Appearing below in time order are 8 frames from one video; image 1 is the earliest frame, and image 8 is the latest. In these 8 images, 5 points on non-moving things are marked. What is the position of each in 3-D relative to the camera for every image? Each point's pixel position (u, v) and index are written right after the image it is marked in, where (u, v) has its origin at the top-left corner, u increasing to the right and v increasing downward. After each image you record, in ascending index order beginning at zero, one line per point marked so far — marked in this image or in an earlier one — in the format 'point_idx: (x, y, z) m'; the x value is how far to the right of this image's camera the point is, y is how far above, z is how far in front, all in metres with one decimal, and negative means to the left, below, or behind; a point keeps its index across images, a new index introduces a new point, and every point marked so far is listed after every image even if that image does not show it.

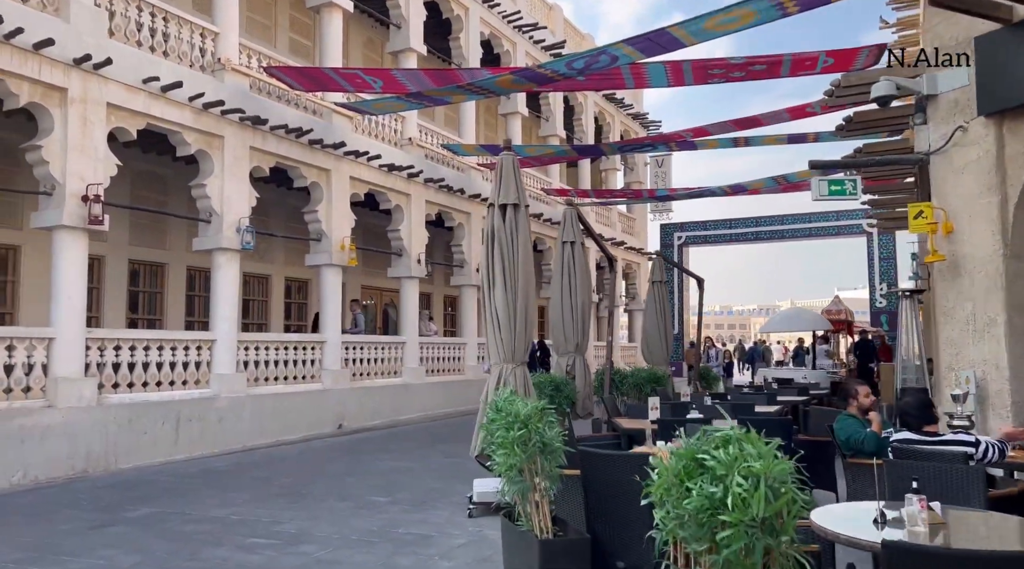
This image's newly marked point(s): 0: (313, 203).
0: (-3.1, +1.3, +13.0) m
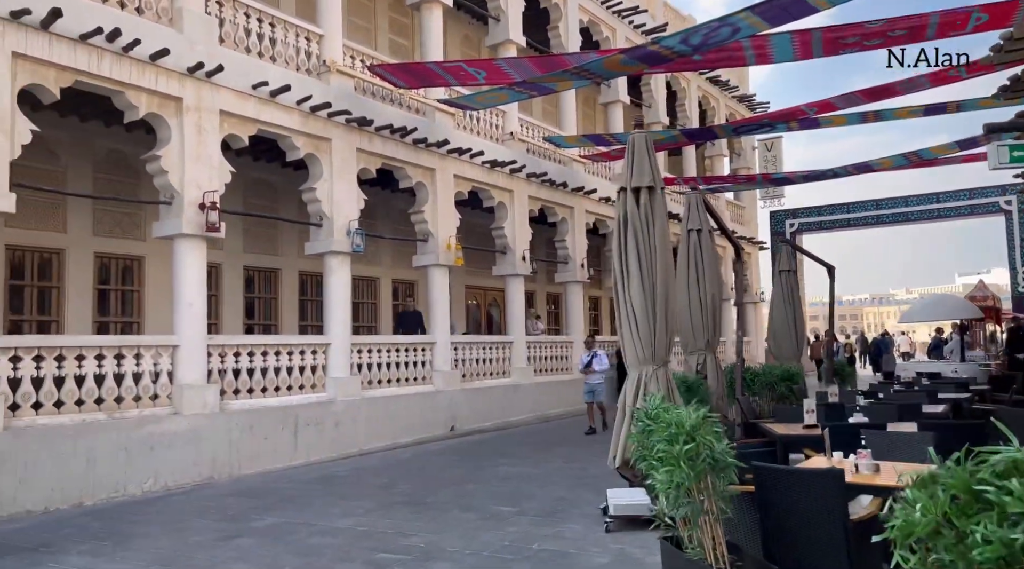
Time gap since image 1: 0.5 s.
0: (-1.4, +1.2, +12.9) m
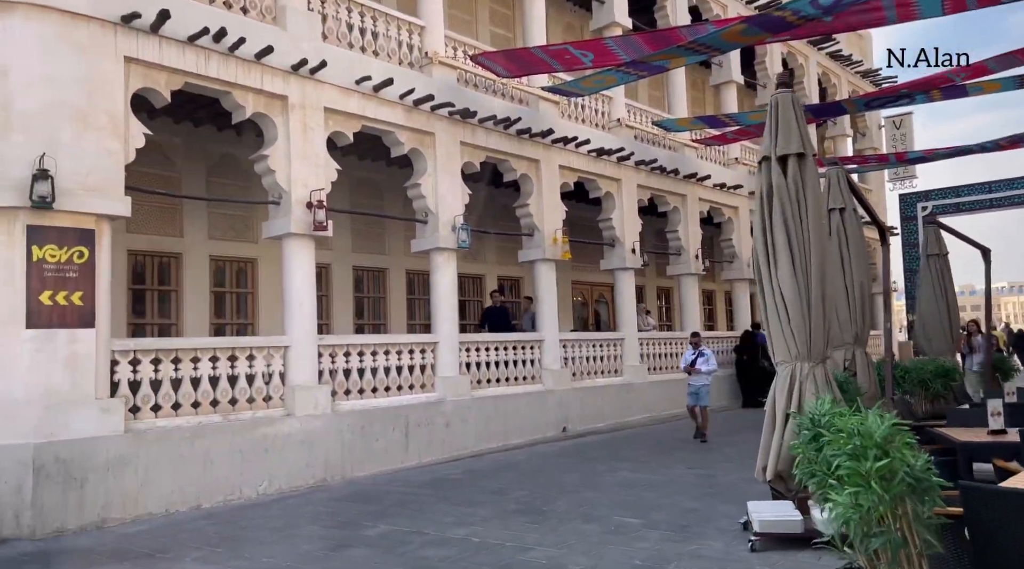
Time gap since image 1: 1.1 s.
0: (+0.2, +1.3, +12.5) m
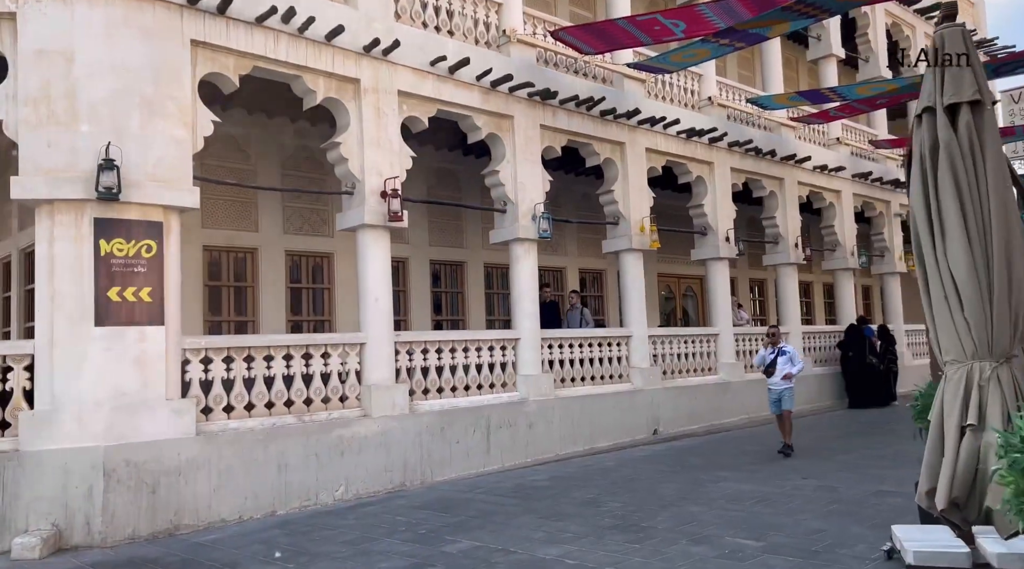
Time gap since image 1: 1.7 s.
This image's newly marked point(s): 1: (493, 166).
0: (+1.3, +1.4, +11.8) m
1: (-0.2, +1.4, +9.9) m
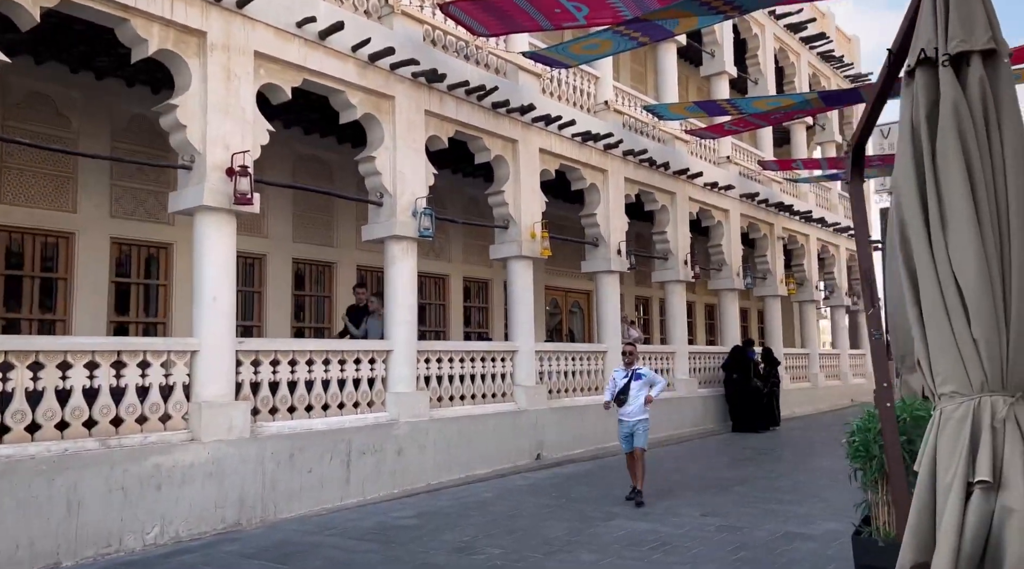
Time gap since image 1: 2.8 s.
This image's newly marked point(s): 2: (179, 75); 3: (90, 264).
0: (-0.2, +1.3, +10.7) m
1: (-1.5, +1.3, +8.6) m
2: (-2.7, +1.7, +6.8) m
3: (-4.0, +0.2, +8.1) m
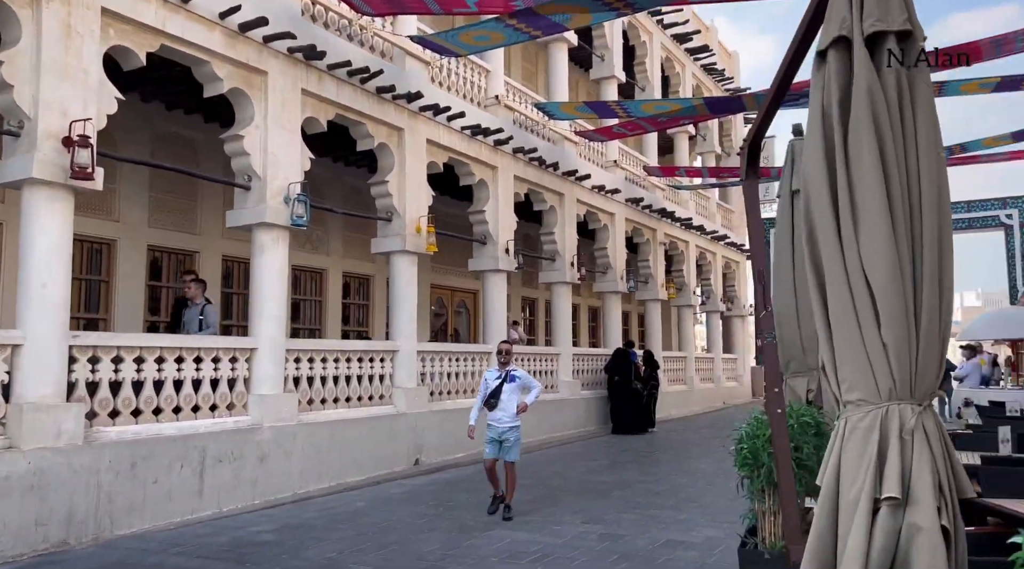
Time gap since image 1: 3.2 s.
0: (-1.6, +1.3, +10.2) m
1: (-2.6, +1.4, +7.9) m
2: (-3.5, +1.8, +6.0) m
3: (-5.1, +0.3, +7.0) m
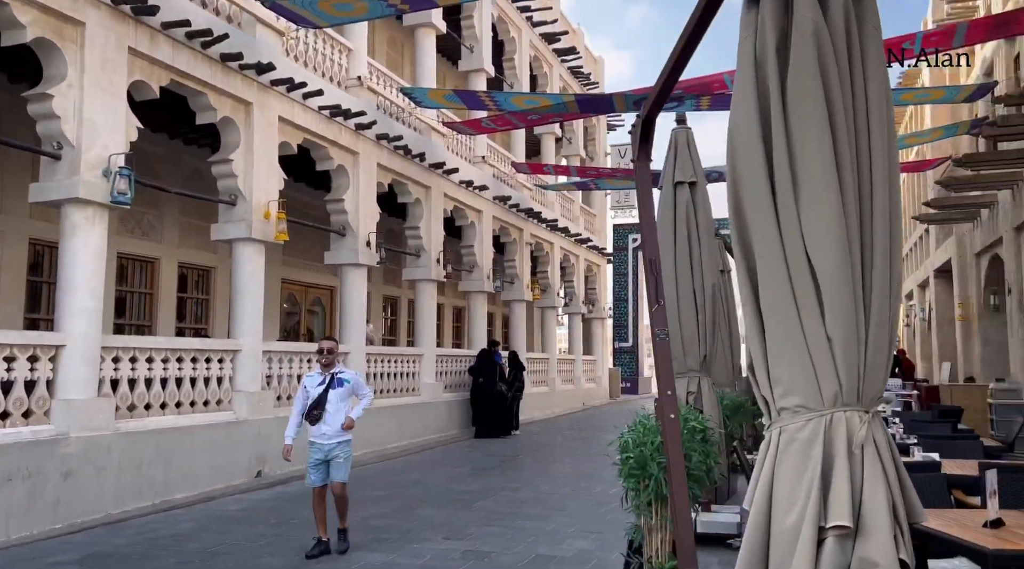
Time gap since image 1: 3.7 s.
0: (-3.1, +1.4, +9.1) m
1: (-3.7, +1.5, +6.7) m
2: (-4.3, +1.9, +4.6) m
3: (-6.0, +0.5, +5.4) m
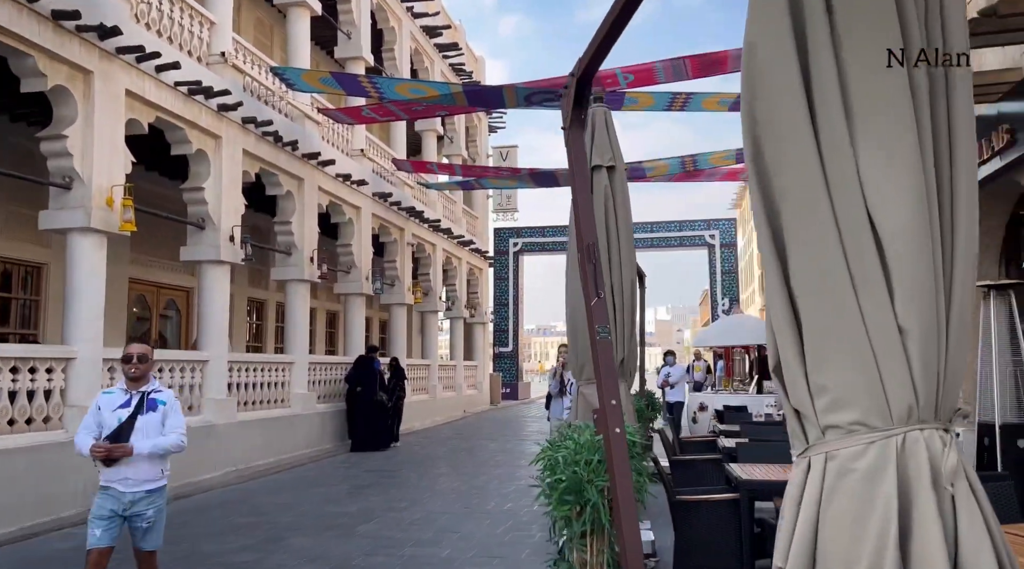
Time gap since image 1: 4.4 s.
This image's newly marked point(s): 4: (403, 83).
0: (-4.2, +1.5, +7.7) m
1: (-4.4, +1.6, +5.3) m
2: (-4.7, +2.0, +3.2) m
3: (-6.5, +0.6, +3.7) m
4: (-1.4, +2.6, +11.1) m
